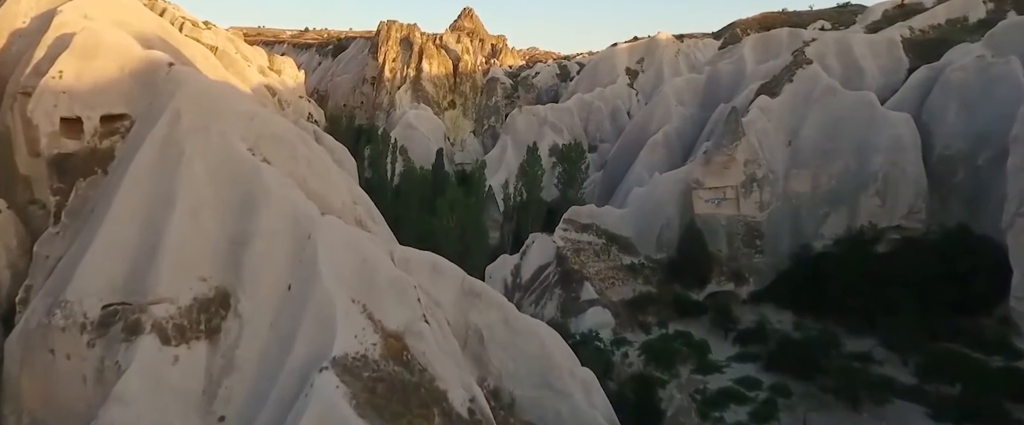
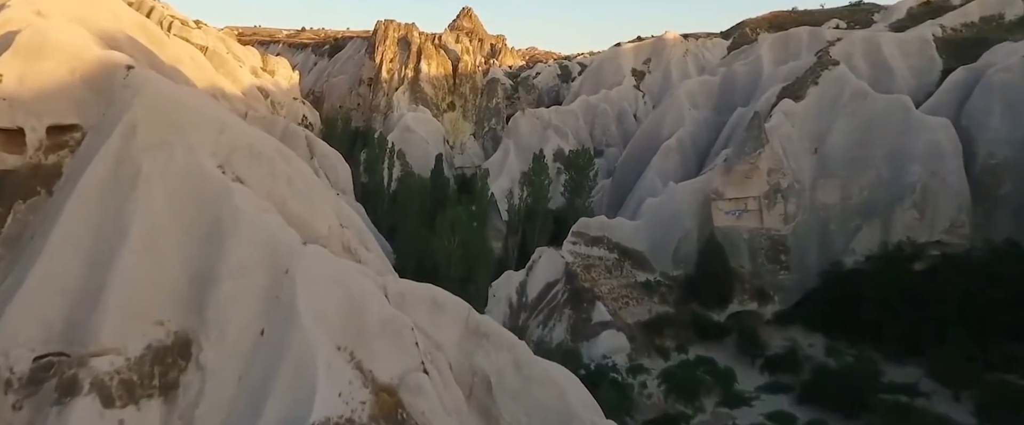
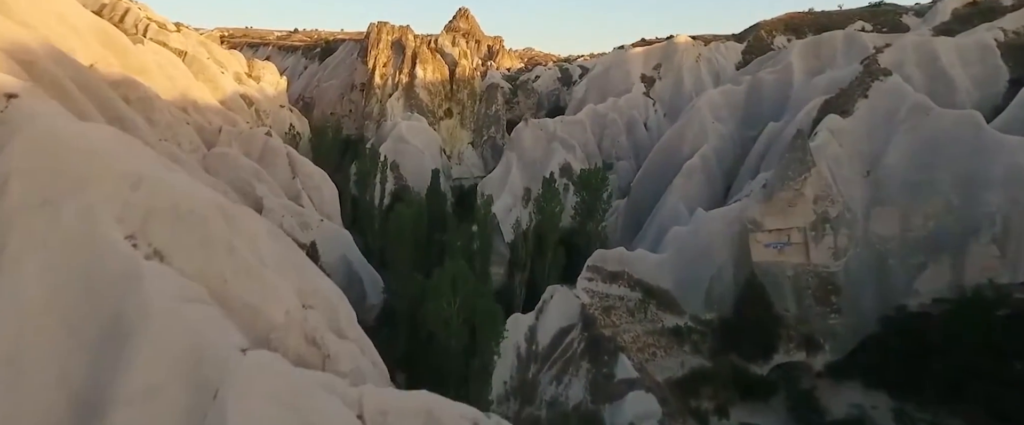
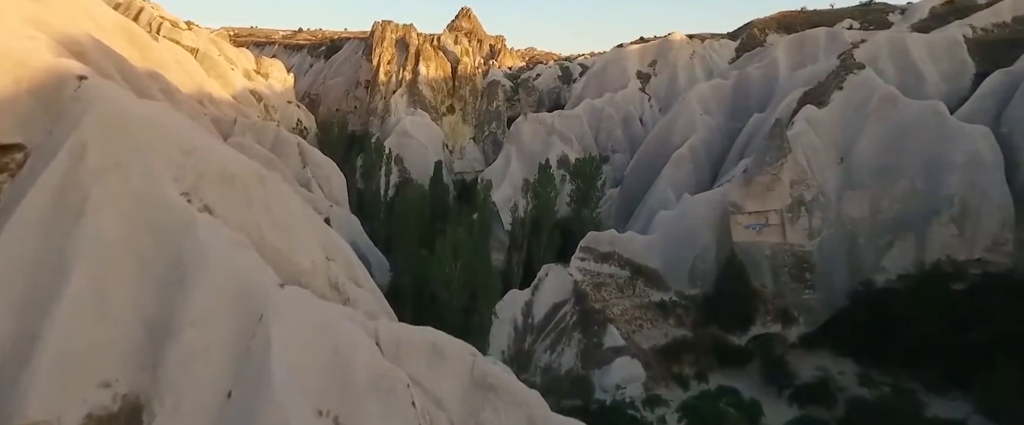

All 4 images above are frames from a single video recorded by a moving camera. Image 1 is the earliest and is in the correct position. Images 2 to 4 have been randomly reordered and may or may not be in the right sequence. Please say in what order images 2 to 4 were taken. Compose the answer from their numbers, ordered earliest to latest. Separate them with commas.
2, 4, 3
